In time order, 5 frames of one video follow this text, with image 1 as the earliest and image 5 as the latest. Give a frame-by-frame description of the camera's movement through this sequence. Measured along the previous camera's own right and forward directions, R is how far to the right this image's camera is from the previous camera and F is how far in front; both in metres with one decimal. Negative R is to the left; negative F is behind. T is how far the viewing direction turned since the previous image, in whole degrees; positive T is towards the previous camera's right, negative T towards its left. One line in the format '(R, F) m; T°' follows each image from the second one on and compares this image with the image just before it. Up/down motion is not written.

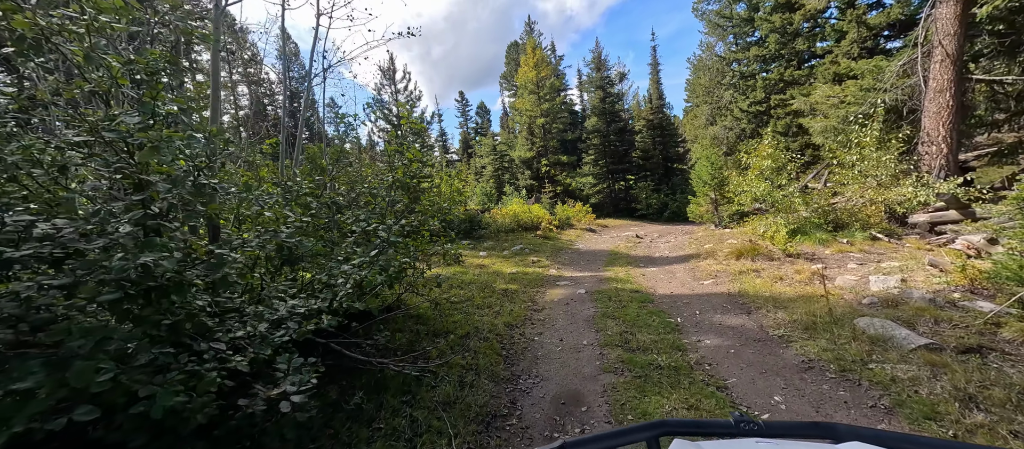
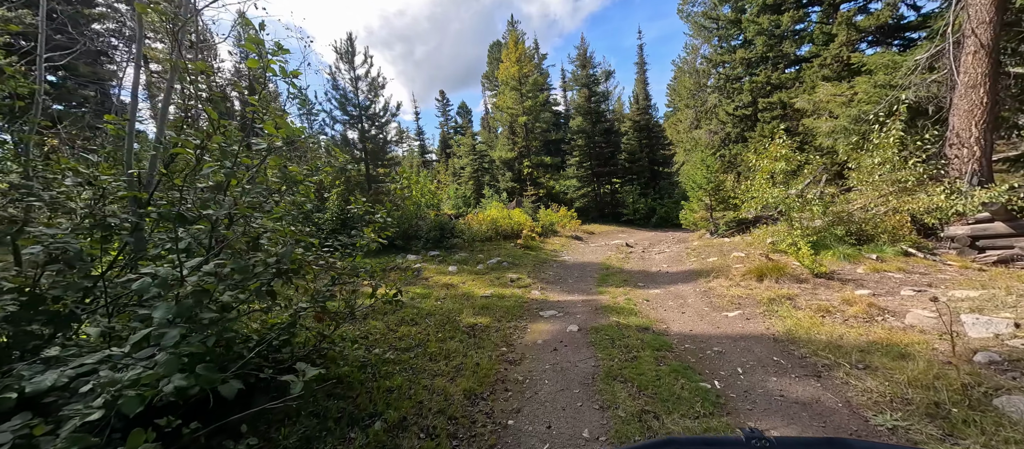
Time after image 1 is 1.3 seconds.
(+0.2, +1.7) m; +3°
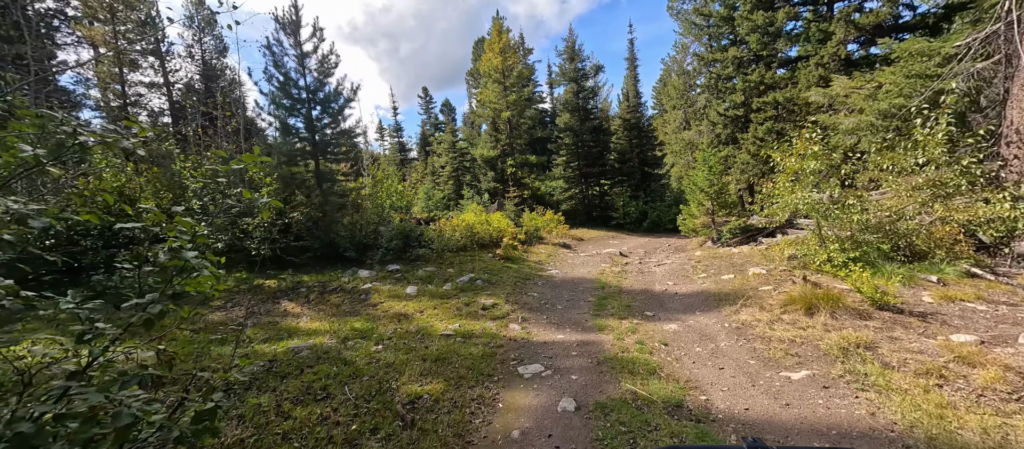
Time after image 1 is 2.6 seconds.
(+0.2, +1.9) m; +2°
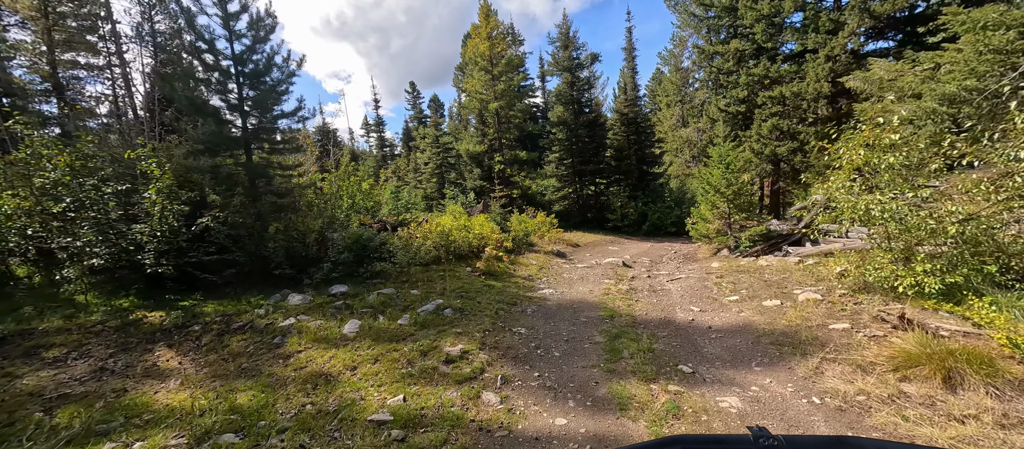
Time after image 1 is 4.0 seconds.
(+0.2, +2.1) m; +1°
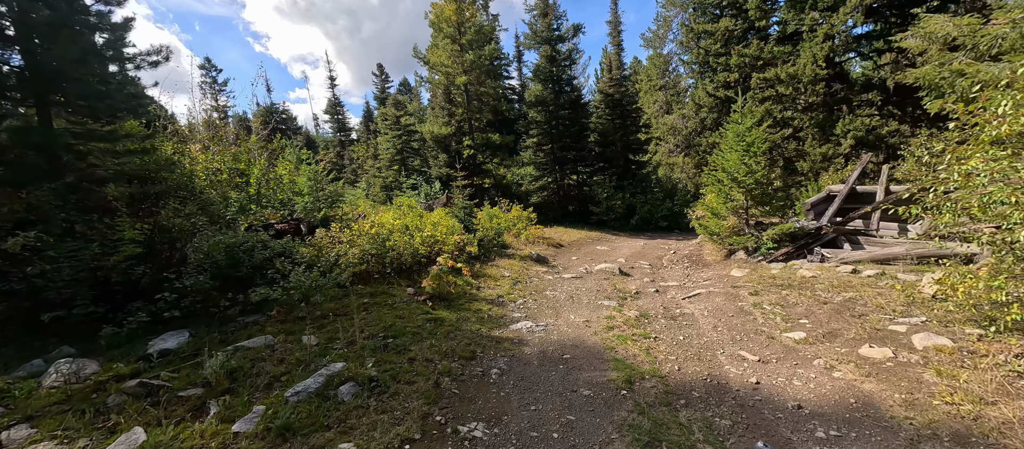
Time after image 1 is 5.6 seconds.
(+0.2, +2.7) m; +3°
